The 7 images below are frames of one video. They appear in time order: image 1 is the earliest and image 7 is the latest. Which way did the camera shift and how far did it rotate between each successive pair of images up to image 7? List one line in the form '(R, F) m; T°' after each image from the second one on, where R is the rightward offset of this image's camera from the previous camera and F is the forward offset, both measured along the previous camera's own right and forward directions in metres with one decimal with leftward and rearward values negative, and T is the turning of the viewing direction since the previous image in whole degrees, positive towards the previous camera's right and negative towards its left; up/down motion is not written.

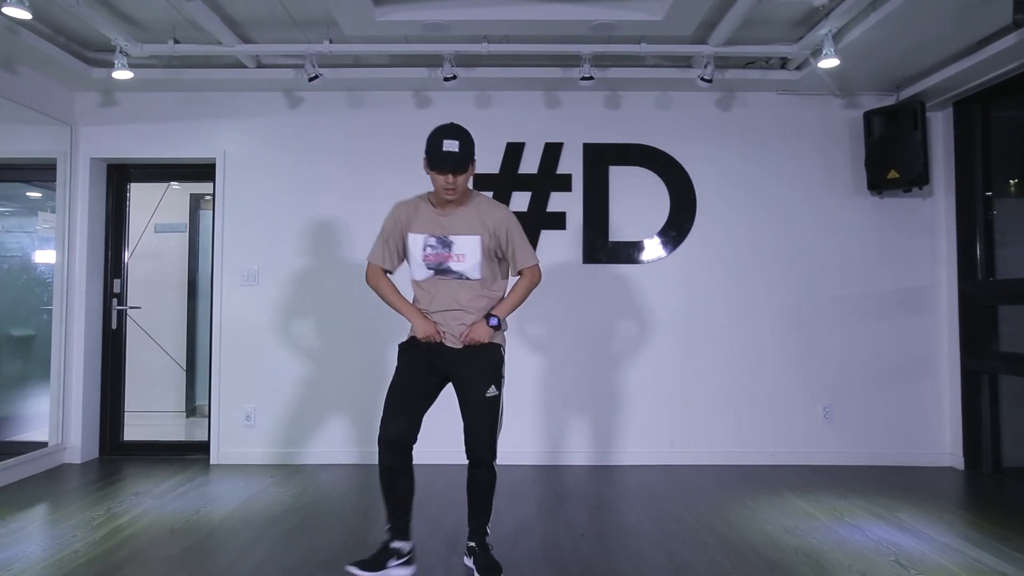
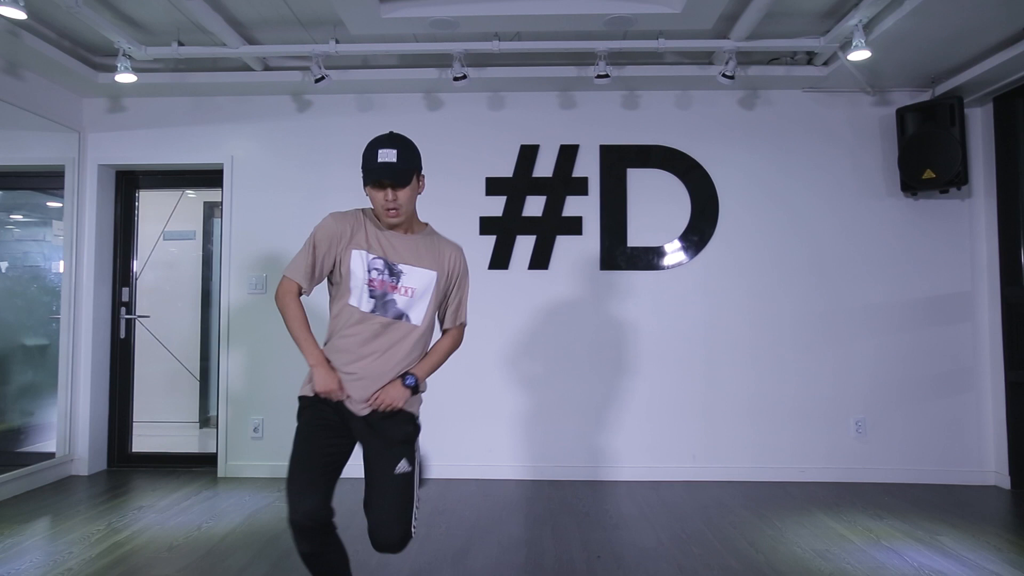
(0.0, +0.1) m; -2°
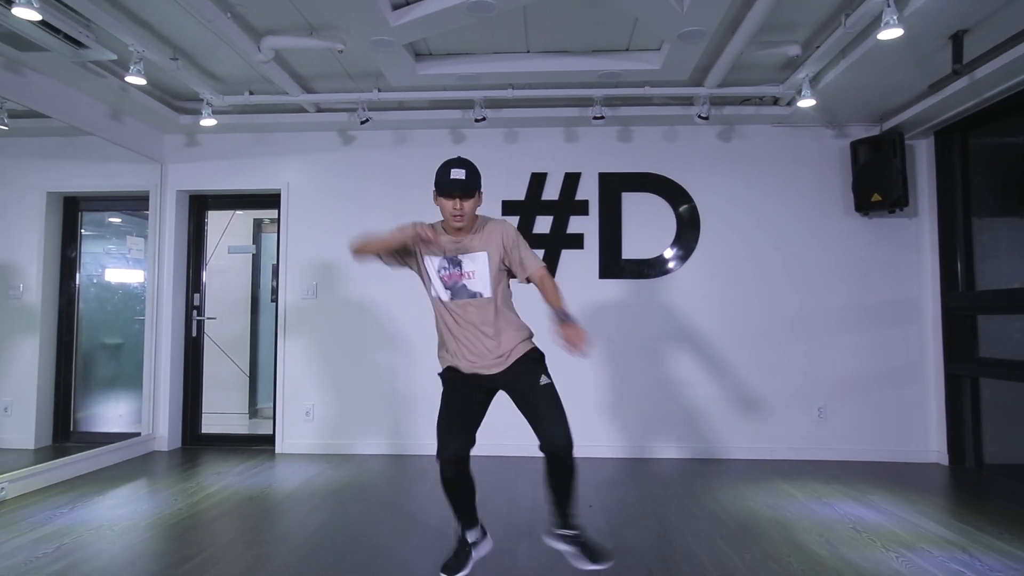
(0.0, -0.6) m; -2°
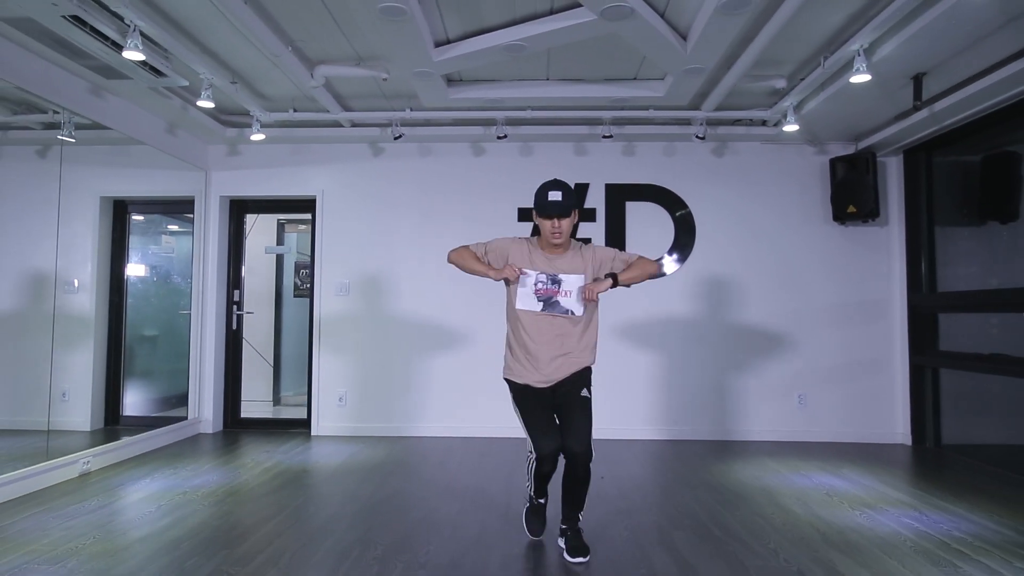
(-0.2, -0.4) m; +1°
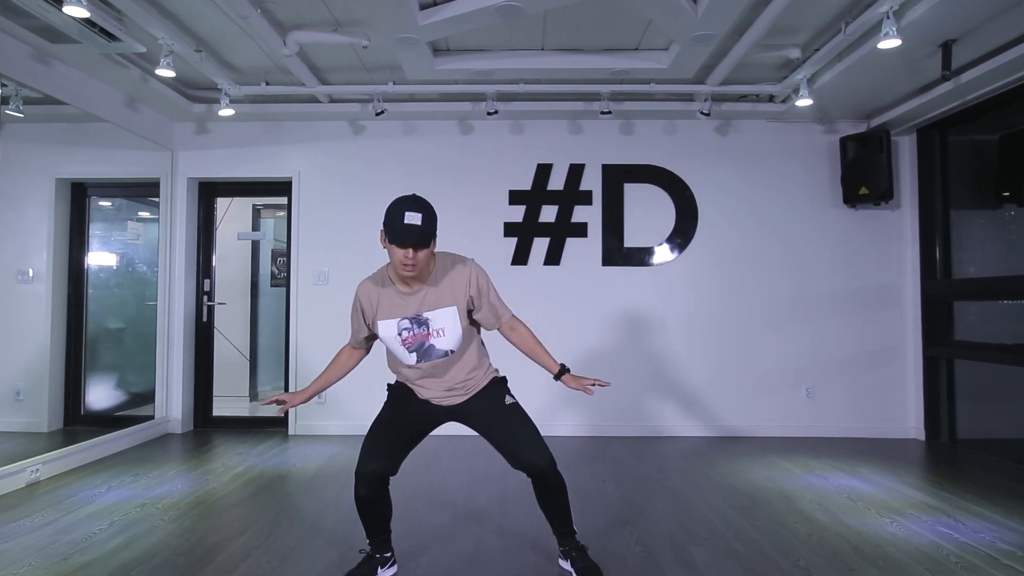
(0.0, +0.3) m; +1°
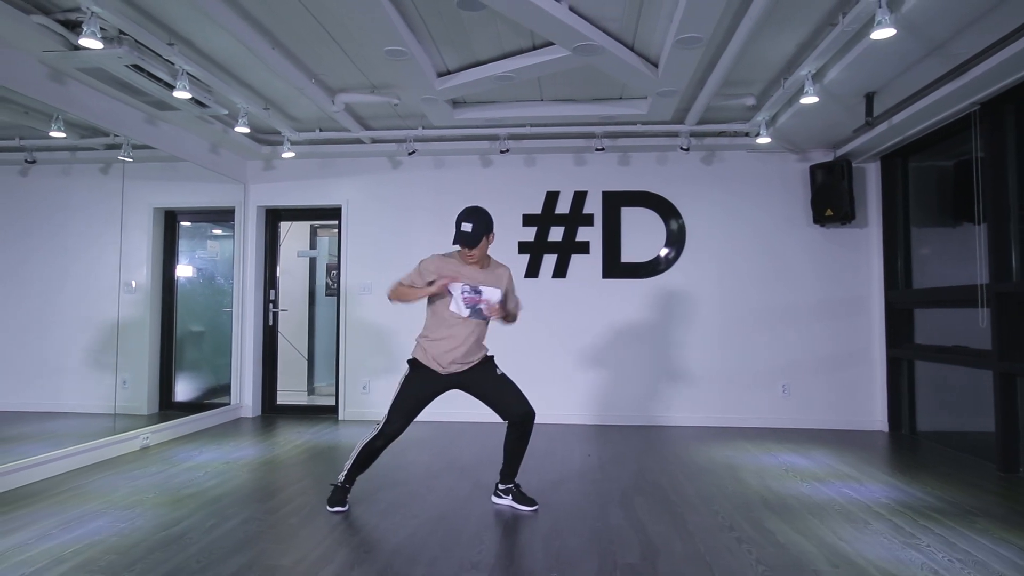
(+0.3, -0.7) m; -5°
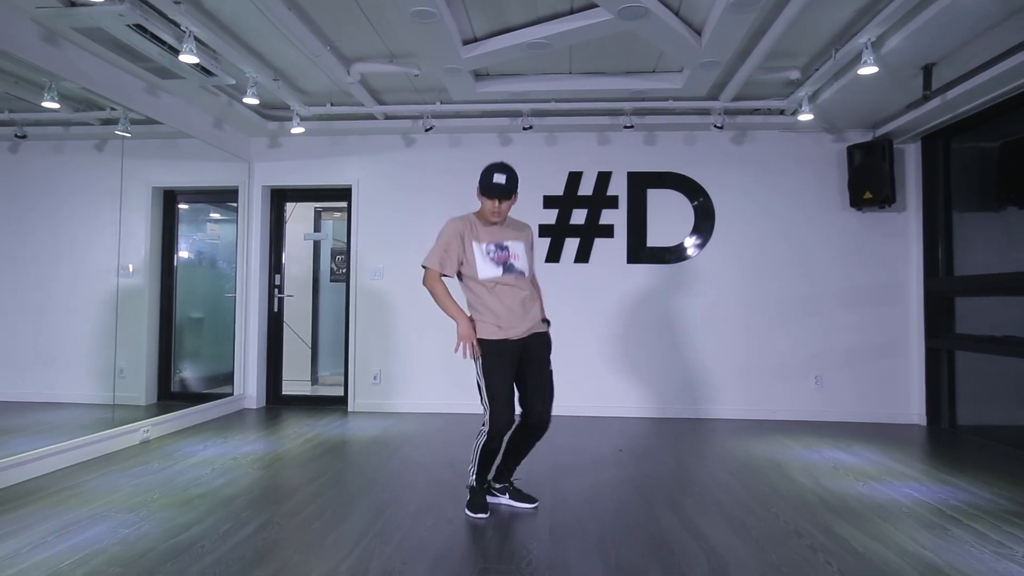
(-0.2, +0.2) m; +1°
